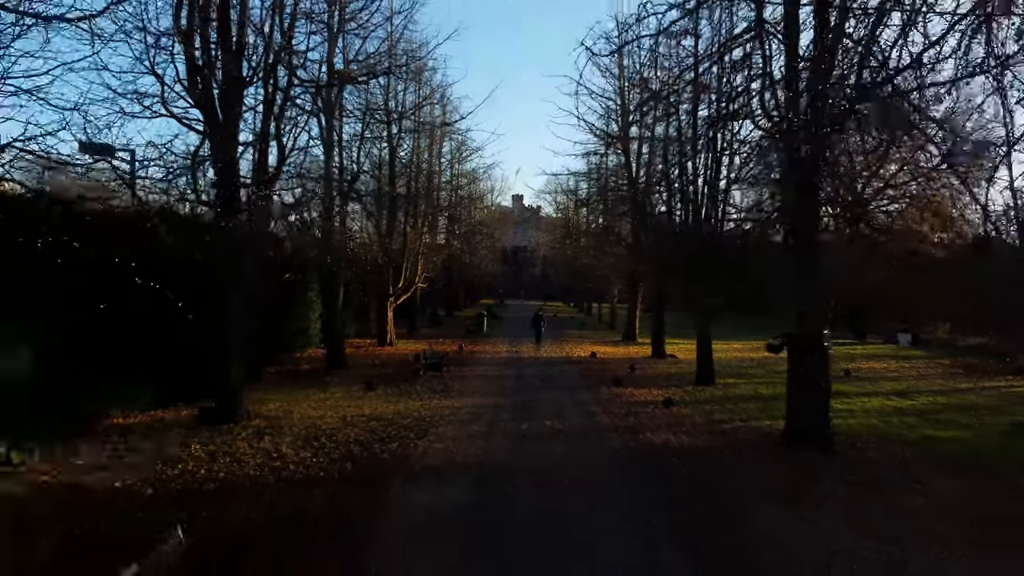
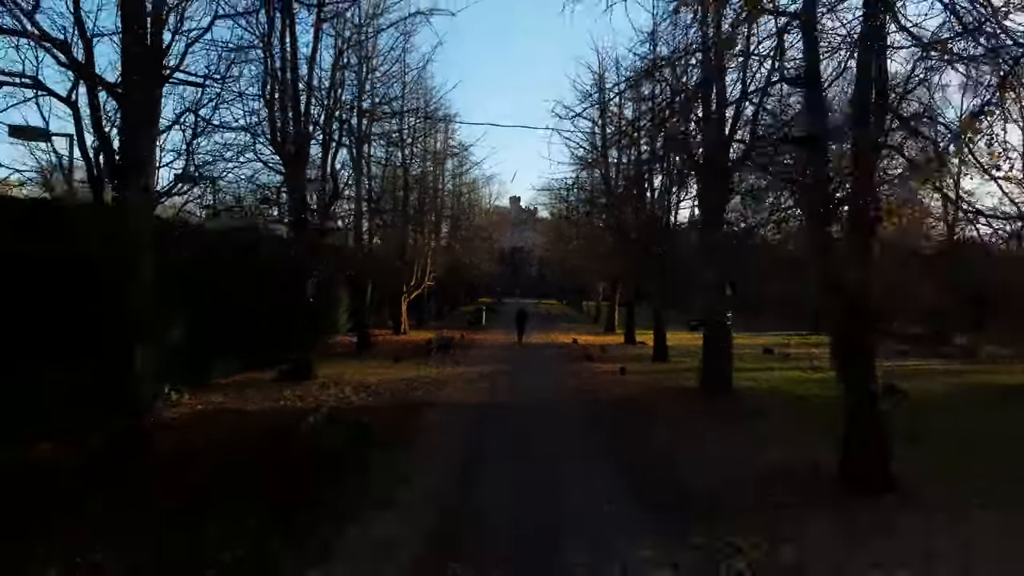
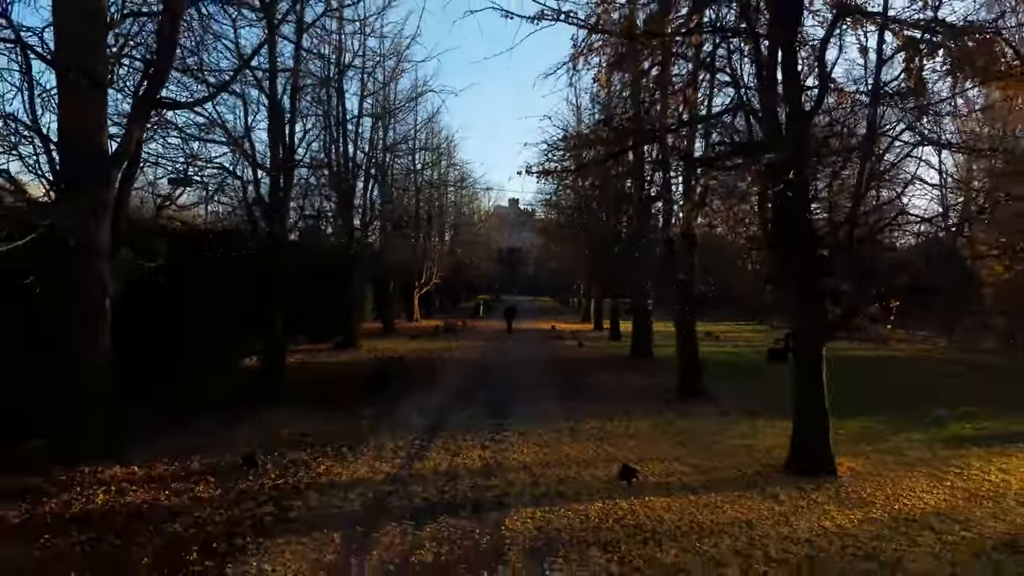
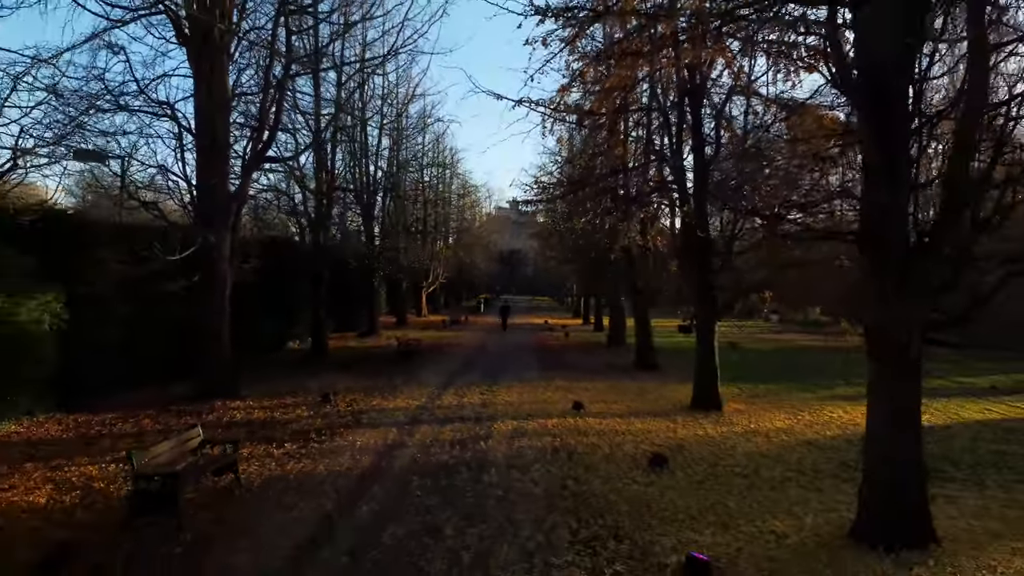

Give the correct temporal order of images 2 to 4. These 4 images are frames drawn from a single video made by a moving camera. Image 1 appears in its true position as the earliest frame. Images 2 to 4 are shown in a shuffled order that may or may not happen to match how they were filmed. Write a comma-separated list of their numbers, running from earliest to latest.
2, 3, 4
